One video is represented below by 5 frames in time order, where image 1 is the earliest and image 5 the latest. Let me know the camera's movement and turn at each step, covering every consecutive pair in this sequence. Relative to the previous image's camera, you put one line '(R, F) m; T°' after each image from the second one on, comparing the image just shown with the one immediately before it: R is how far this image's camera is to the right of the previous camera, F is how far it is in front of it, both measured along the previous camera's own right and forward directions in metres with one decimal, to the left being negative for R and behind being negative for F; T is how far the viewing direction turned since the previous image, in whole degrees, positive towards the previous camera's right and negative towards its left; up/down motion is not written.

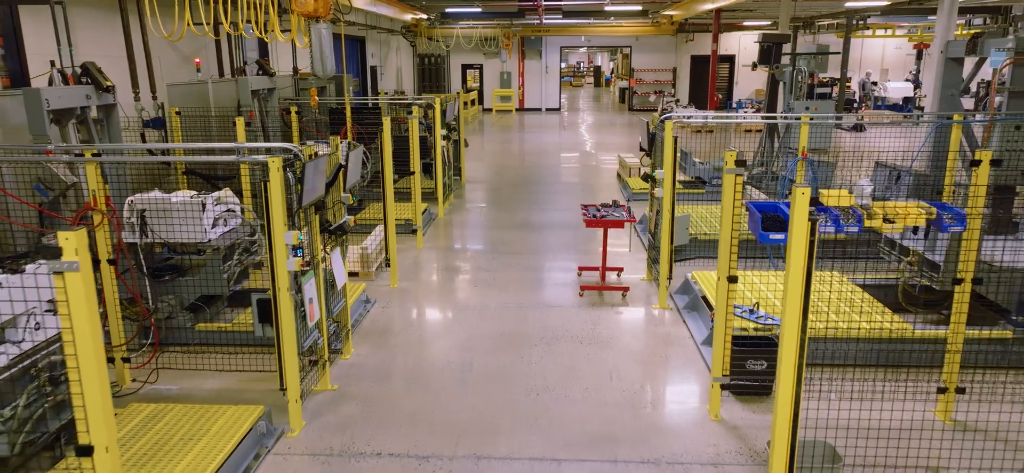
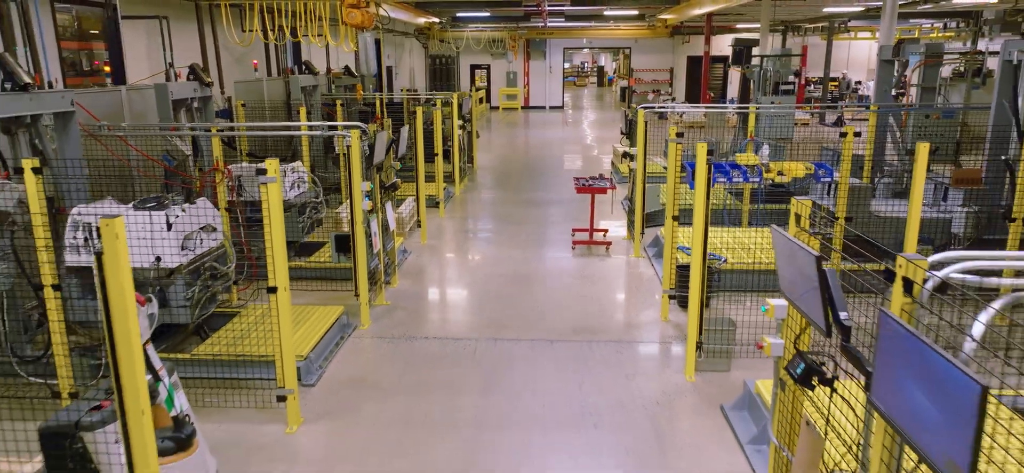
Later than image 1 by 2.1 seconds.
(0.0, -1.3) m; 0°
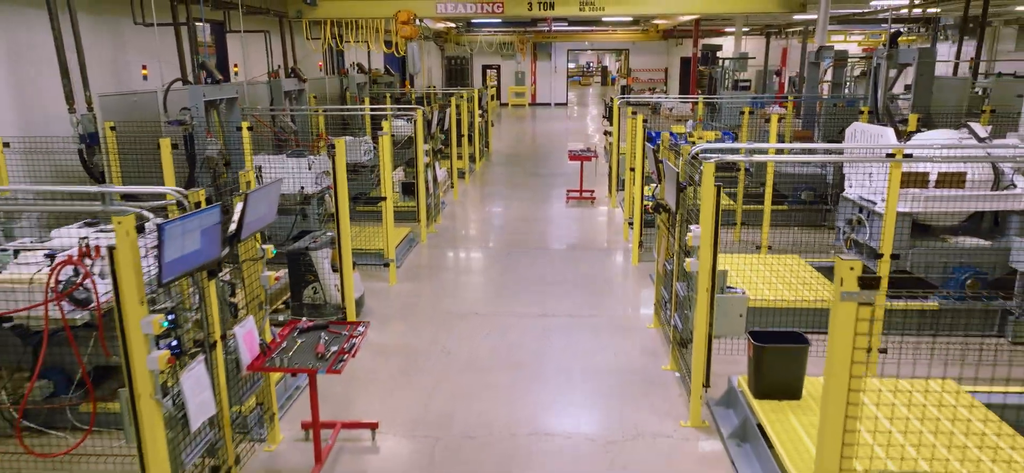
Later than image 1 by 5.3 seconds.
(0.0, -2.3) m; -1°
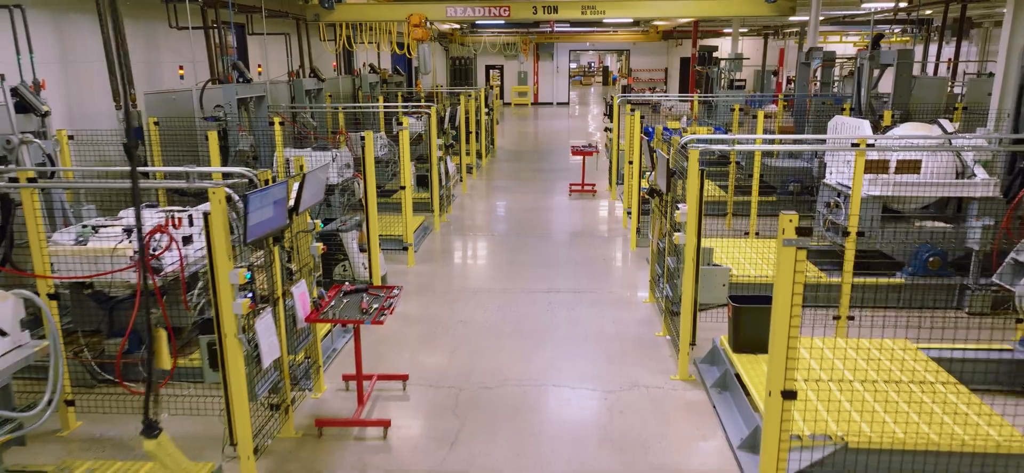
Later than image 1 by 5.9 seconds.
(-0.1, -0.5) m; 0°
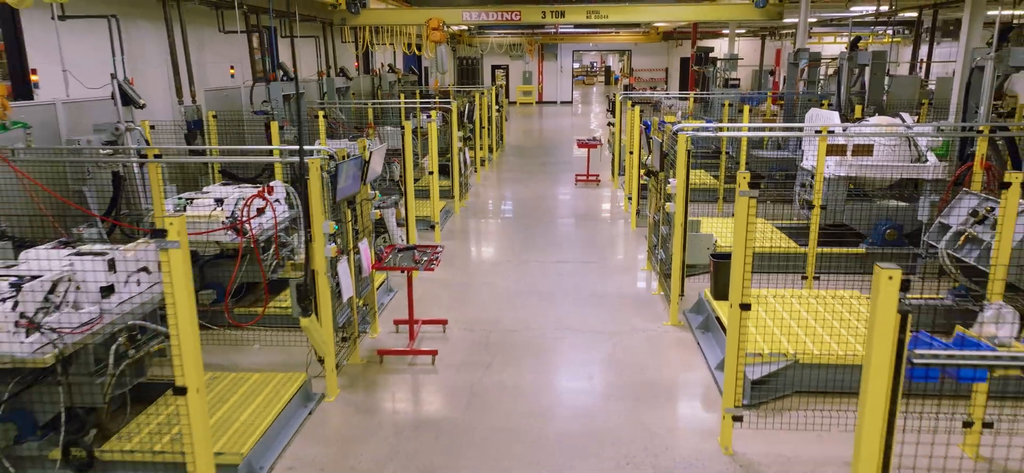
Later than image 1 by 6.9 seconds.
(-0.1, -0.8) m; 0°
